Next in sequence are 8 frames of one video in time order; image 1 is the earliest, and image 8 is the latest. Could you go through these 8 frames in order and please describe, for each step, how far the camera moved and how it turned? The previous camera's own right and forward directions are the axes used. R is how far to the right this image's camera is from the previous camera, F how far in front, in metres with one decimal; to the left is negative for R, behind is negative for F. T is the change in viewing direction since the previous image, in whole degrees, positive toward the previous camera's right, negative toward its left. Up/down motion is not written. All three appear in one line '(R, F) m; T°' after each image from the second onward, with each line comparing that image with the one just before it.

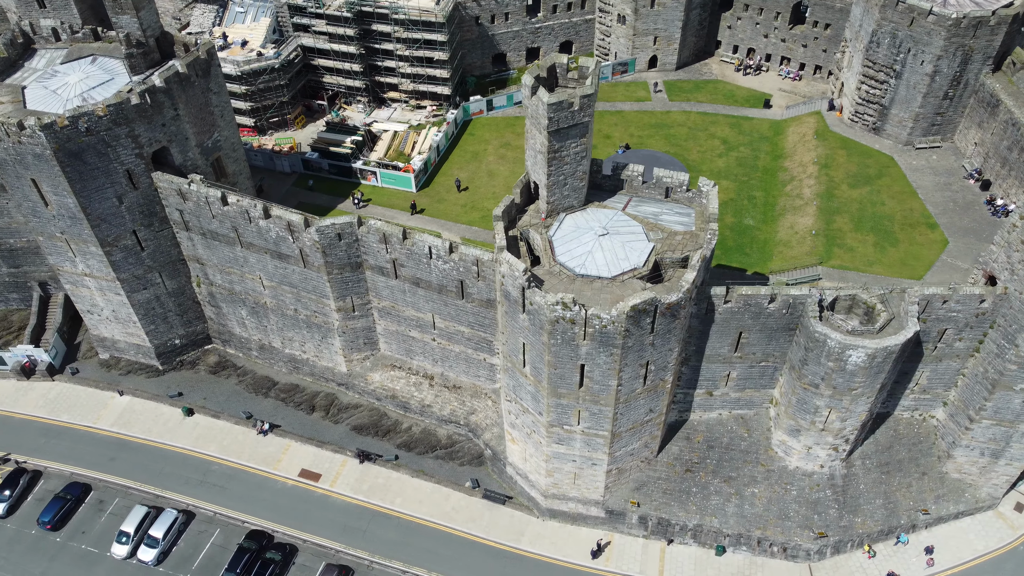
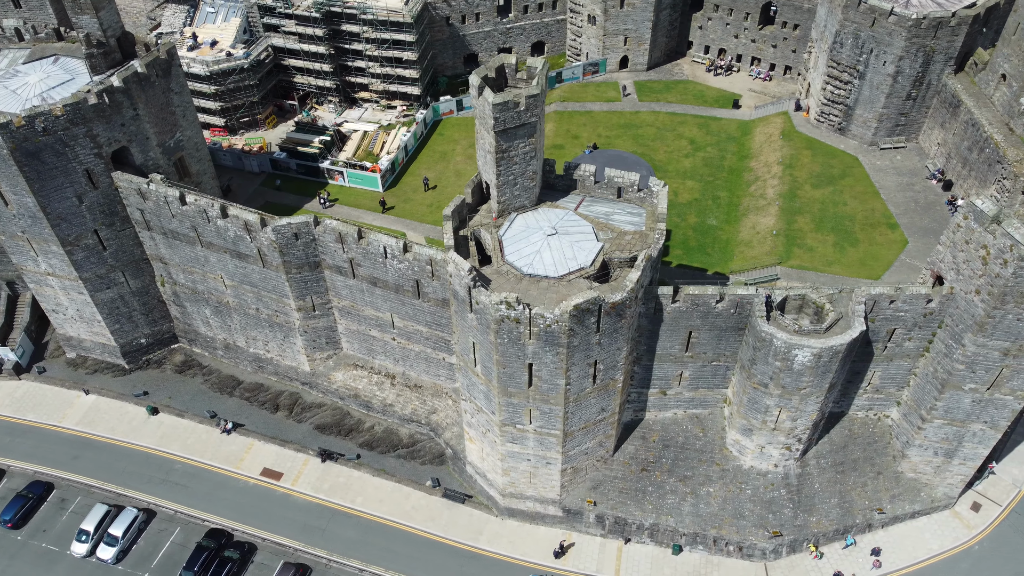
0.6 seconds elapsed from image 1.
(+2.3, -0.1) m; 0°
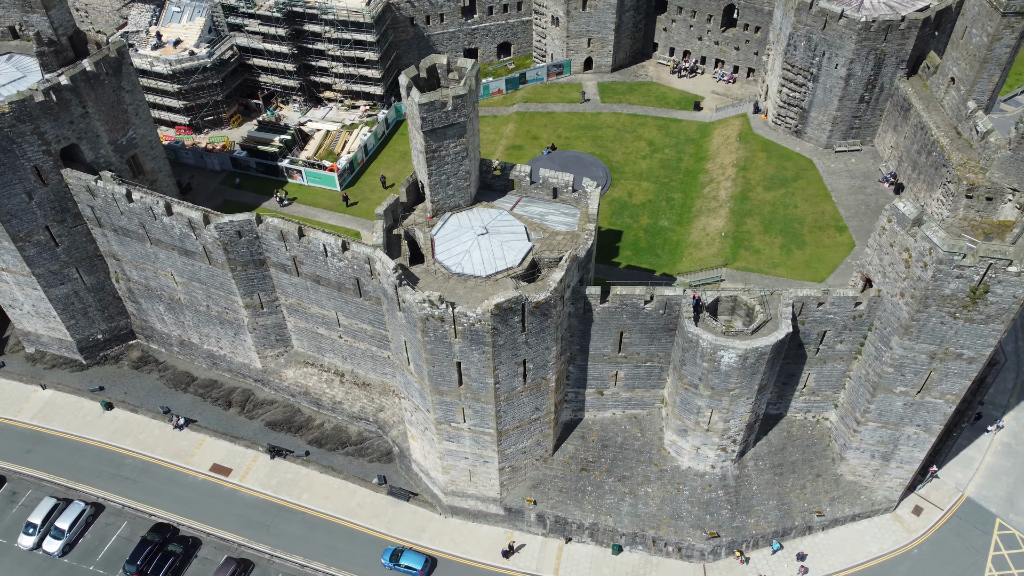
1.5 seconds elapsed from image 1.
(+3.4, -0.2) m; -1°
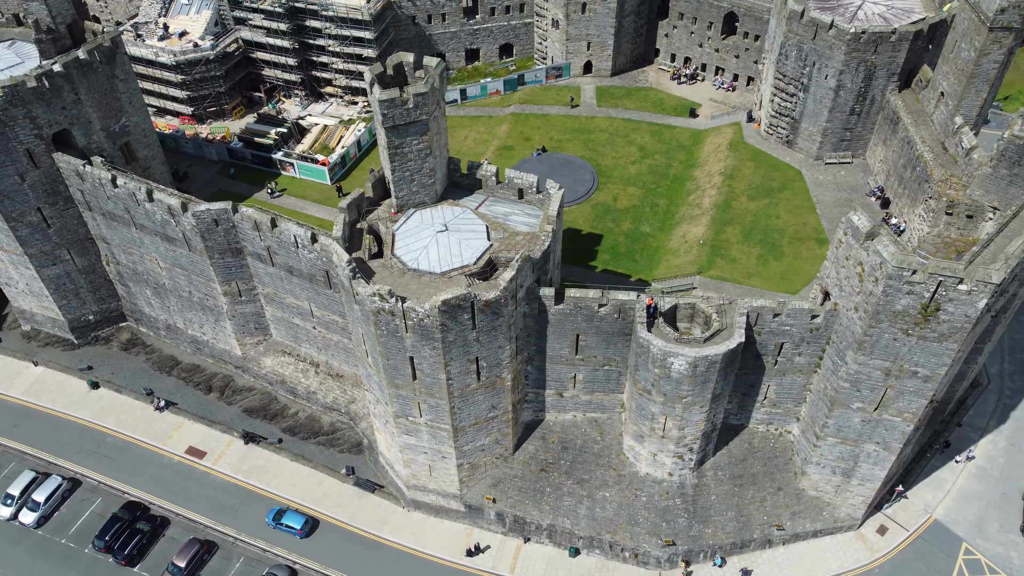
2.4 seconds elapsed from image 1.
(+3.6, -0.2) m; -3°
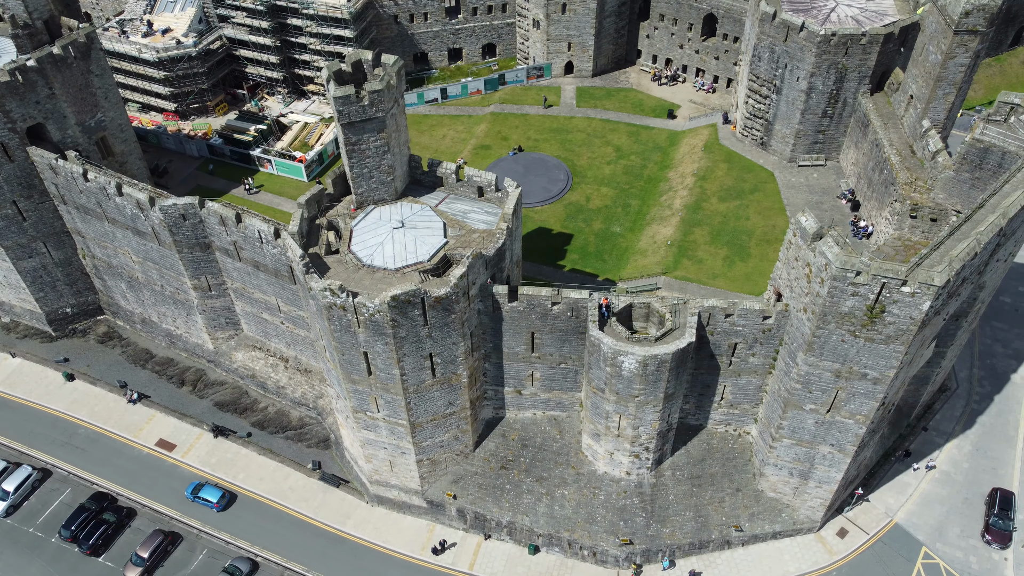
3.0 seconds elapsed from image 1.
(+2.6, -0.2) m; -1°
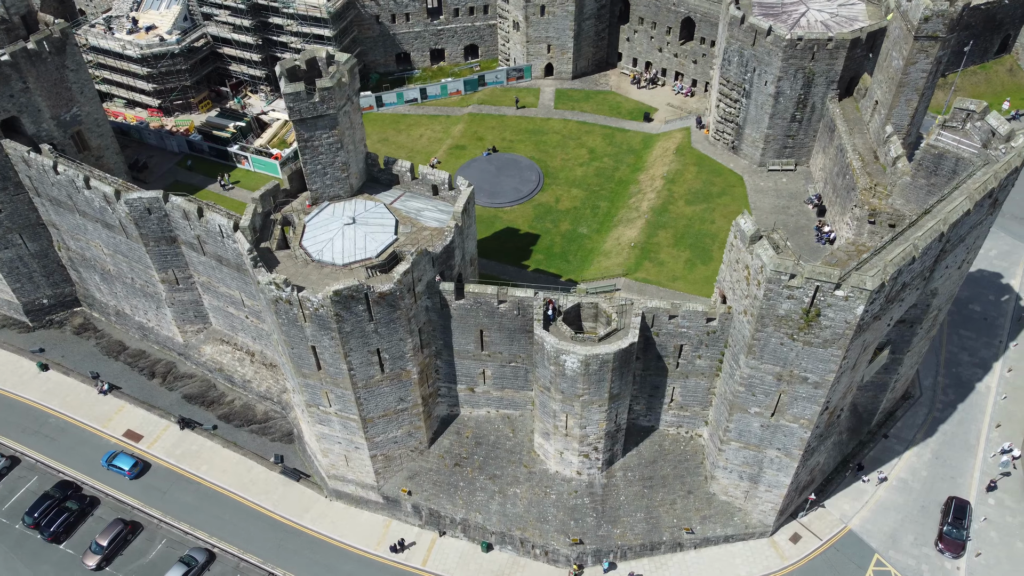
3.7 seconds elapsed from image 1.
(+3.1, -0.2) m; -1°
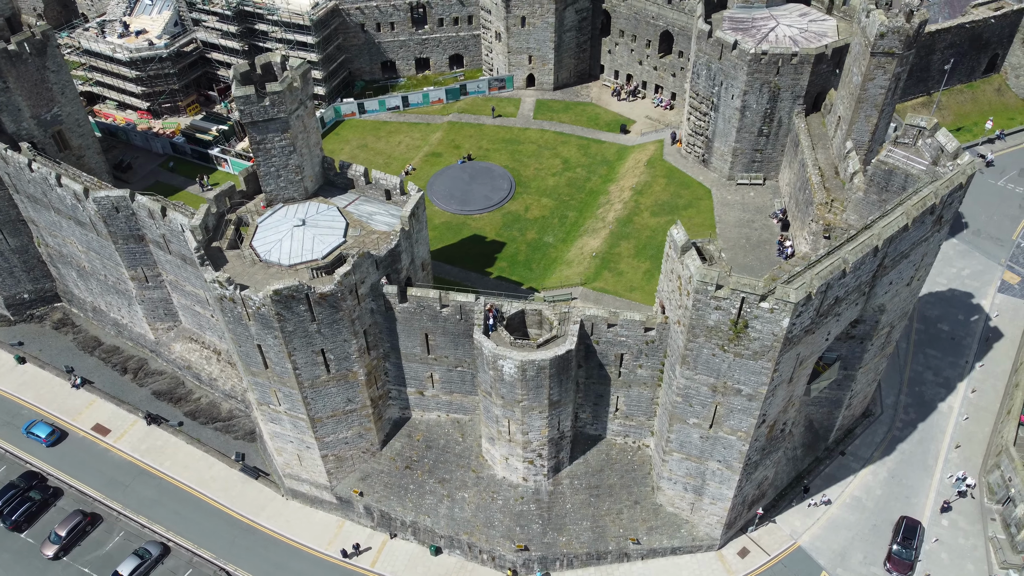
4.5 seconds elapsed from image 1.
(+3.6, -0.3) m; -2°
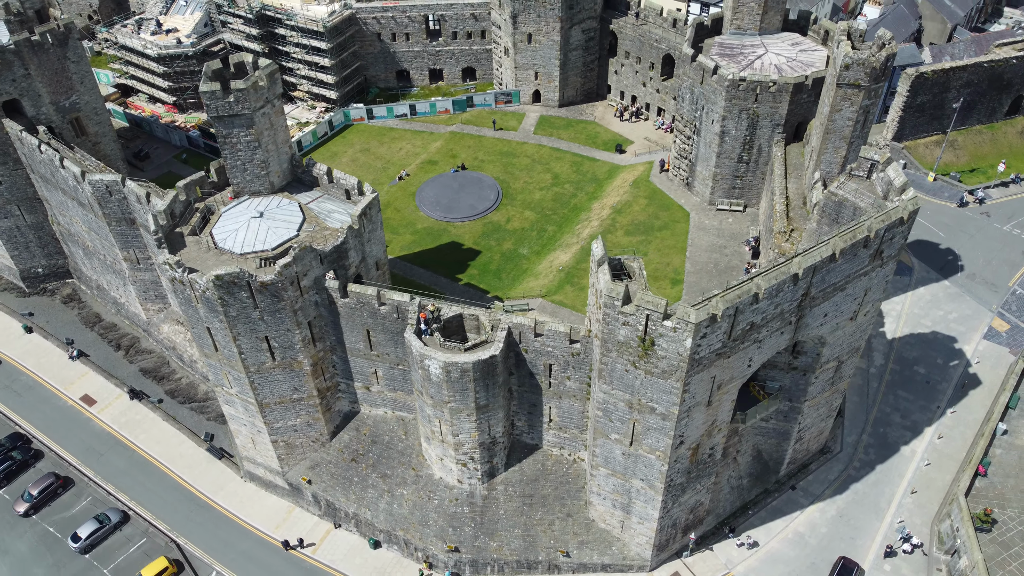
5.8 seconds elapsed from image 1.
(+6.1, -0.6) m; -5°
